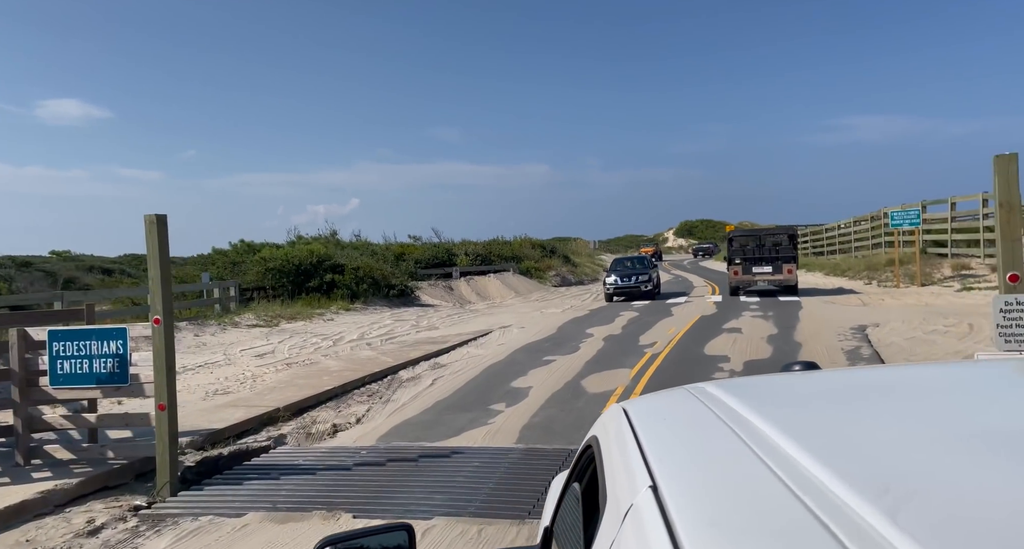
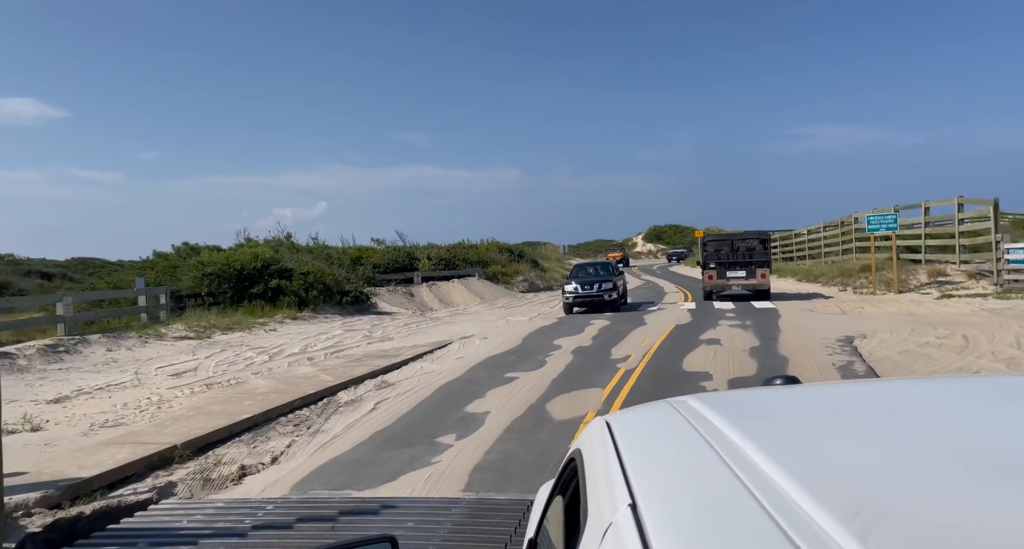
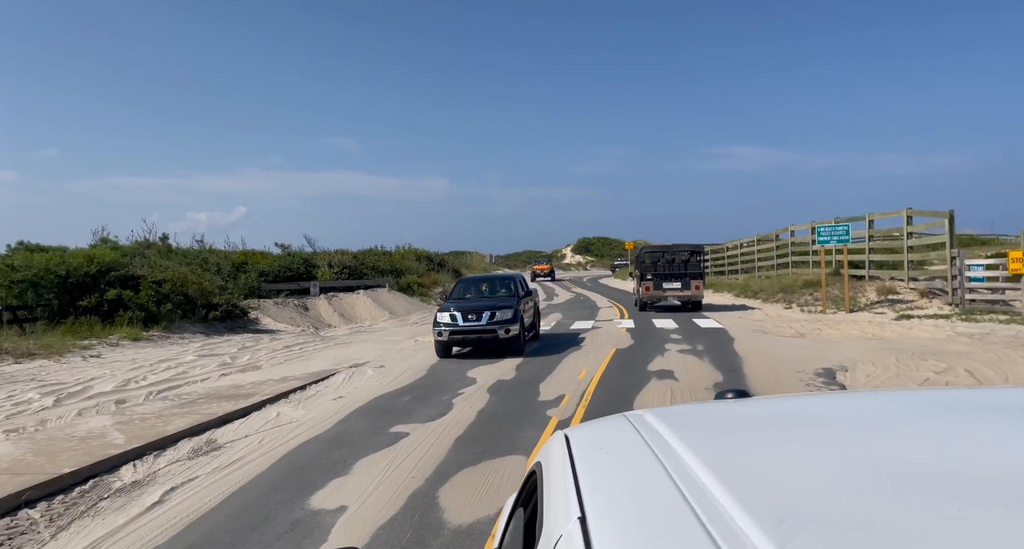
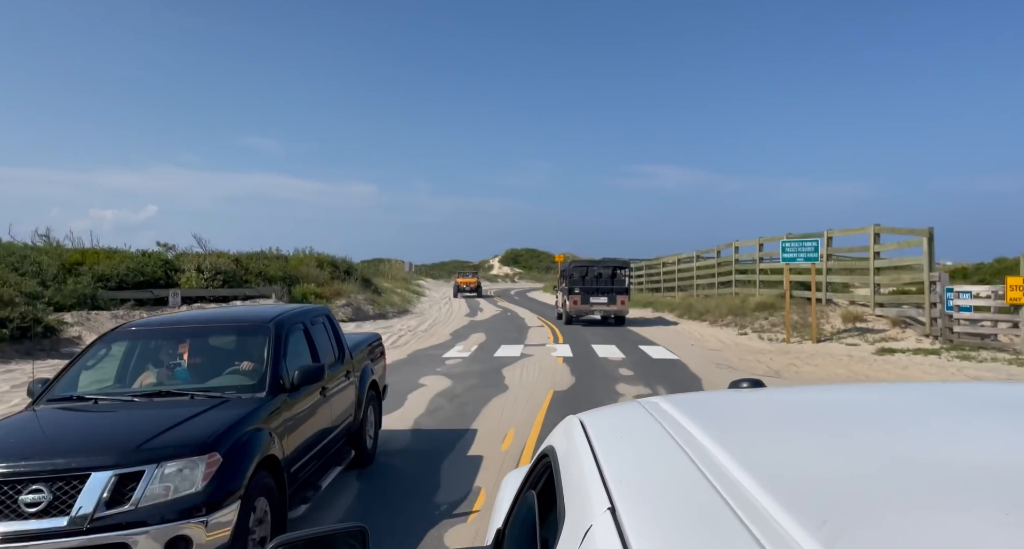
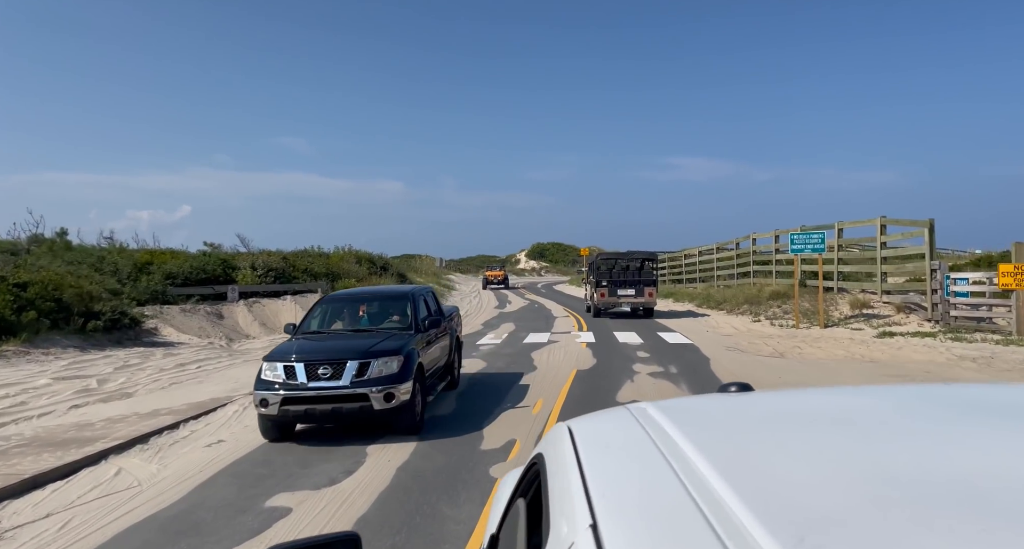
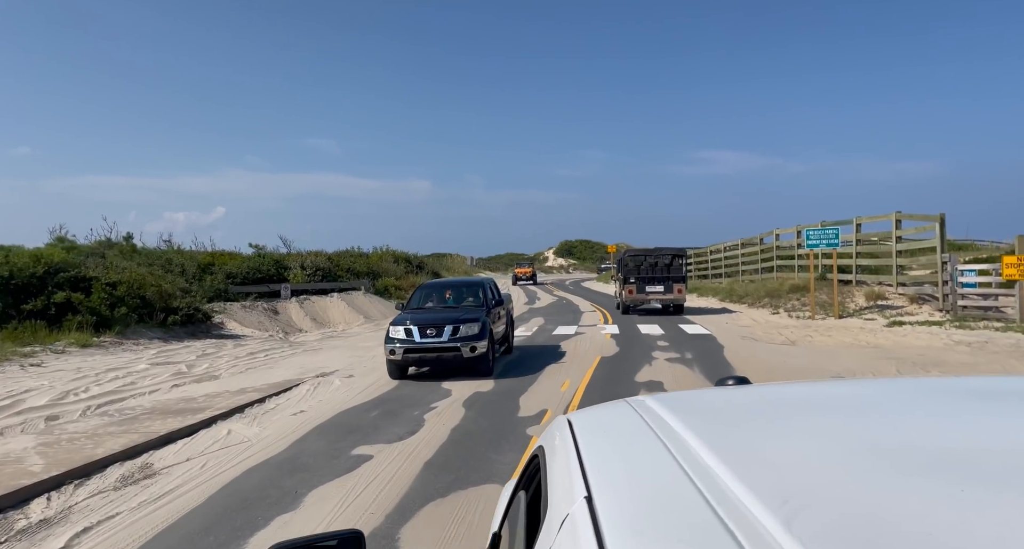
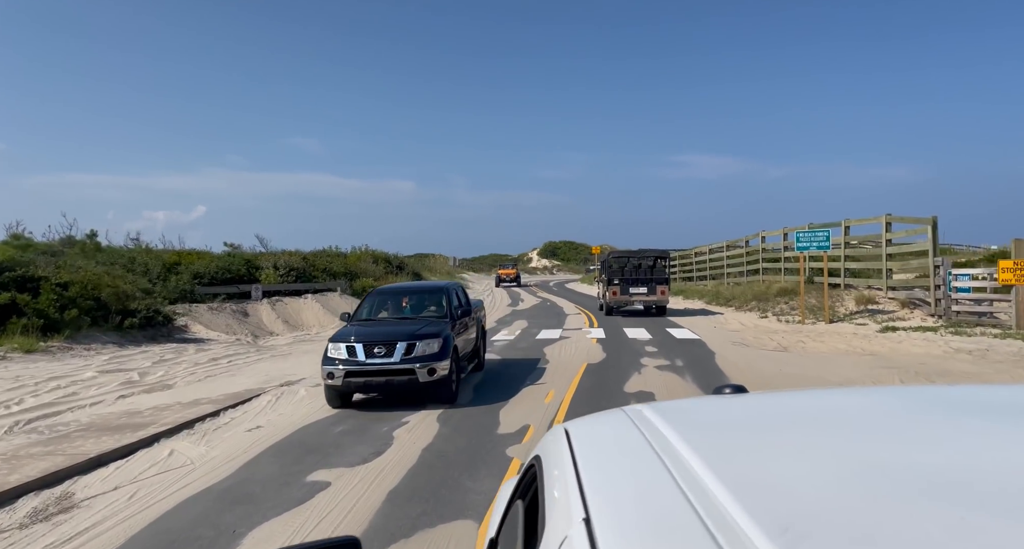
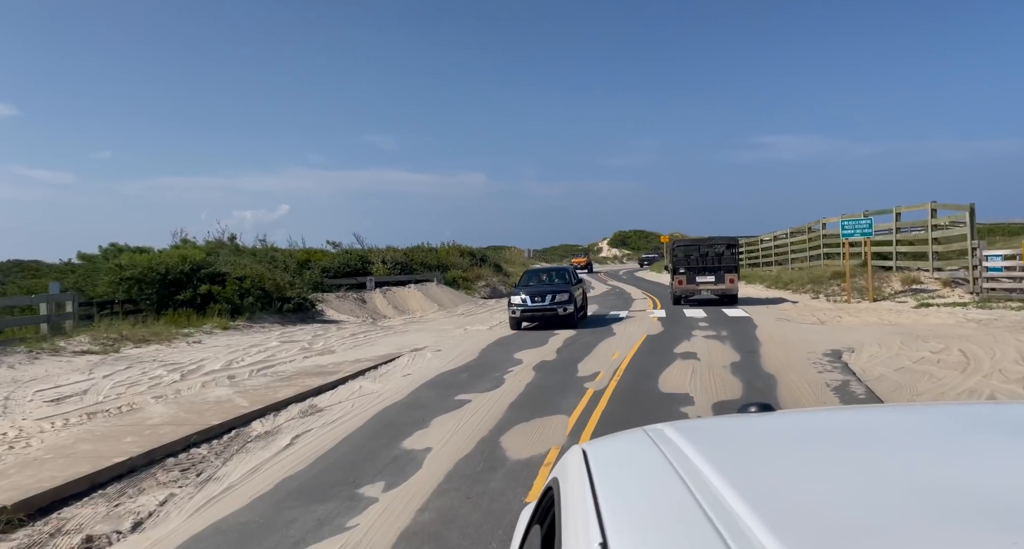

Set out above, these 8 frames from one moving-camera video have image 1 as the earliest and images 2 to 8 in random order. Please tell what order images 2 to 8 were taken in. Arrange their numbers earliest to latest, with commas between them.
2, 8, 3, 6, 7, 5, 4
